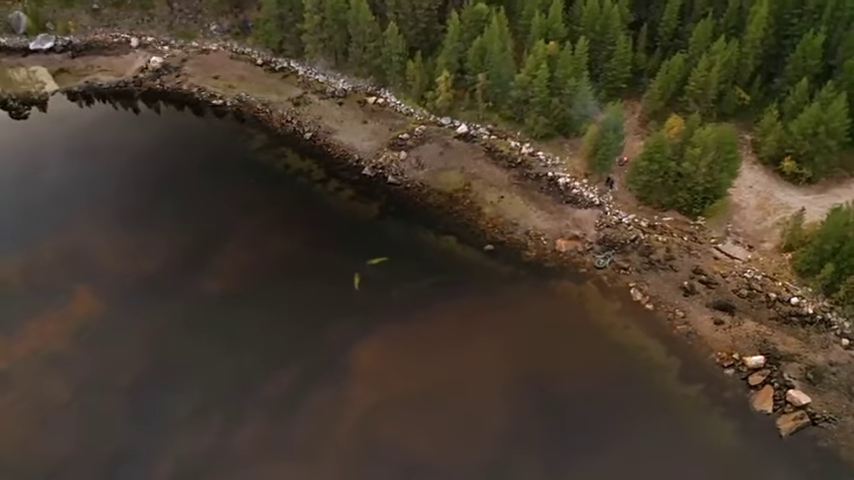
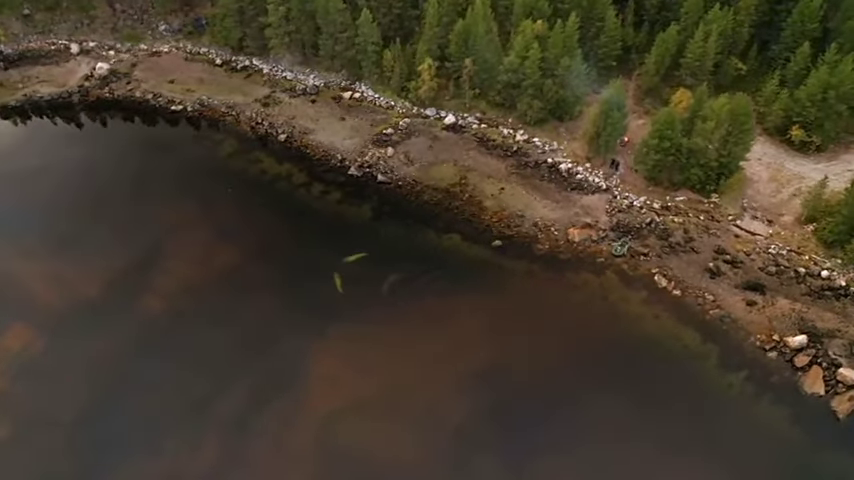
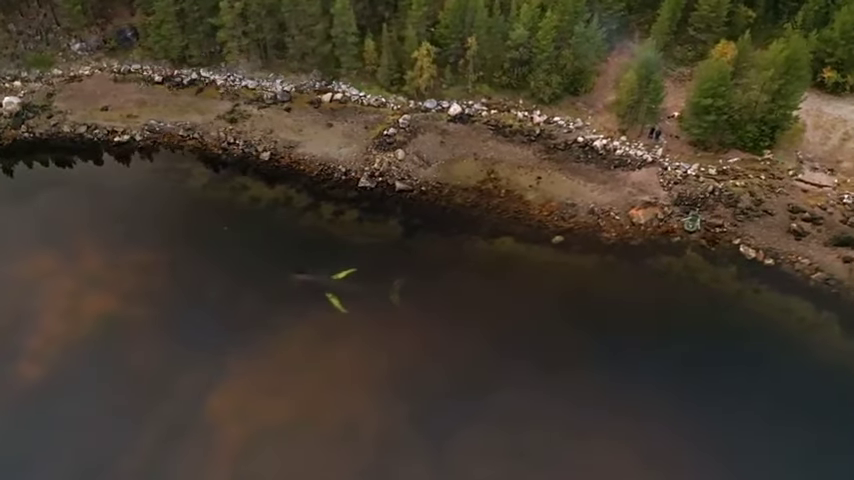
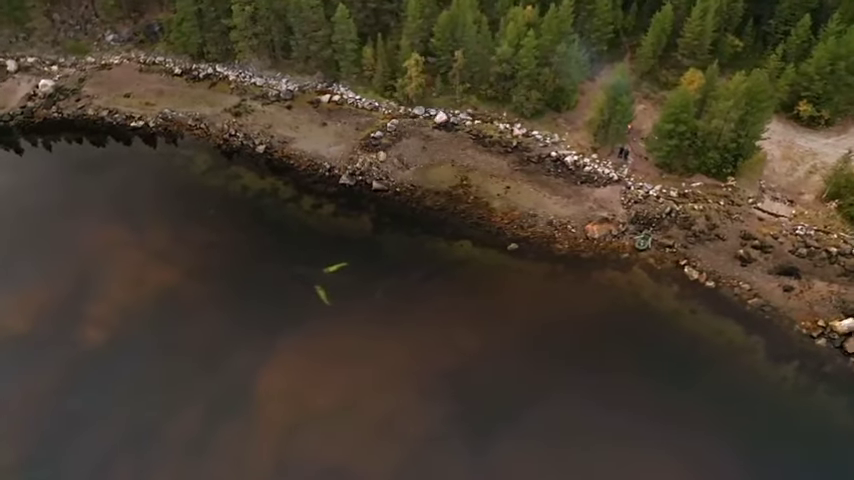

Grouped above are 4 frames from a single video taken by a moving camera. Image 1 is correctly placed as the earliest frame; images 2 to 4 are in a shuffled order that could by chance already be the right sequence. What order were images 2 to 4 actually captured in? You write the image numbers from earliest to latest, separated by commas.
2, 4, 3
